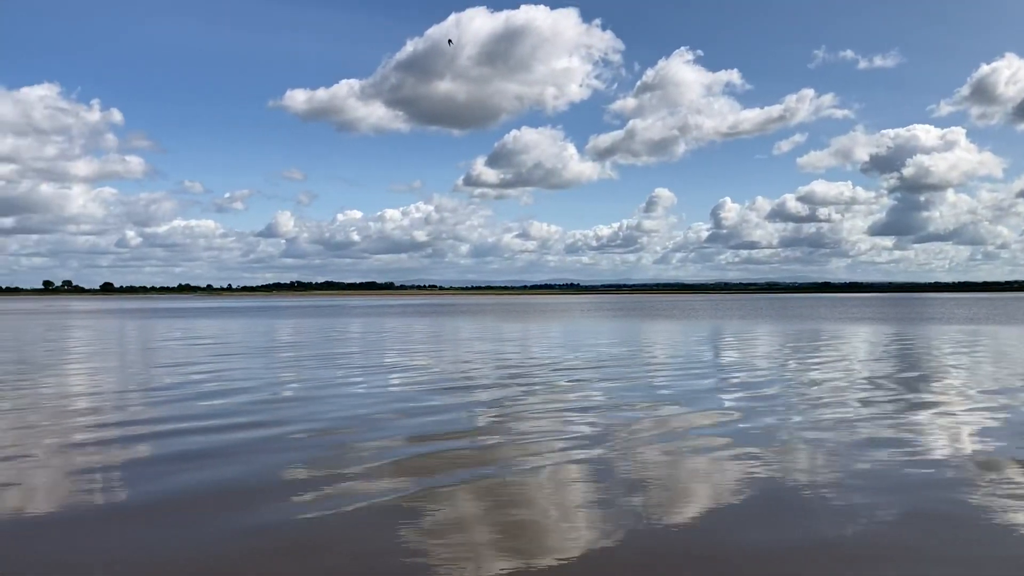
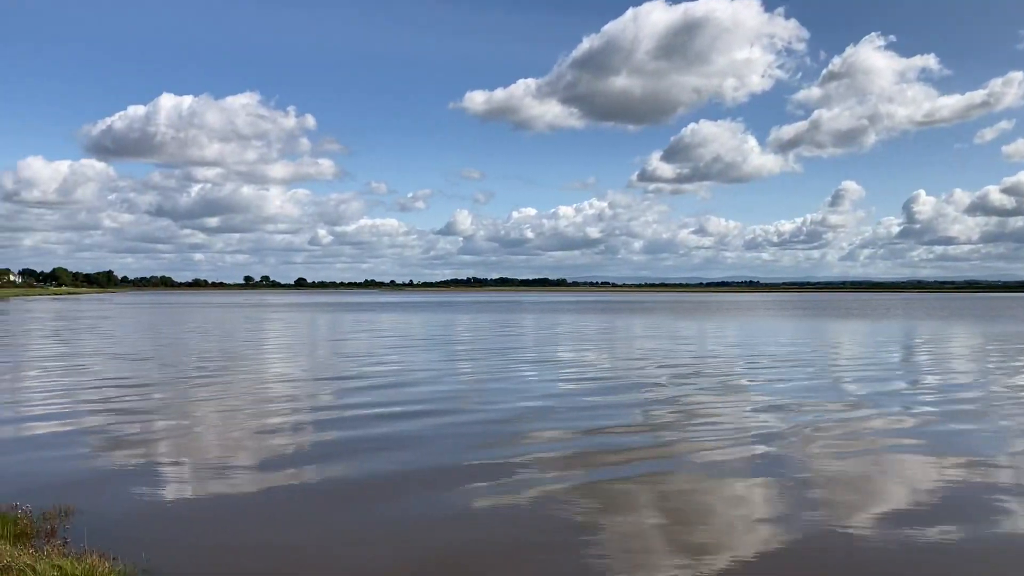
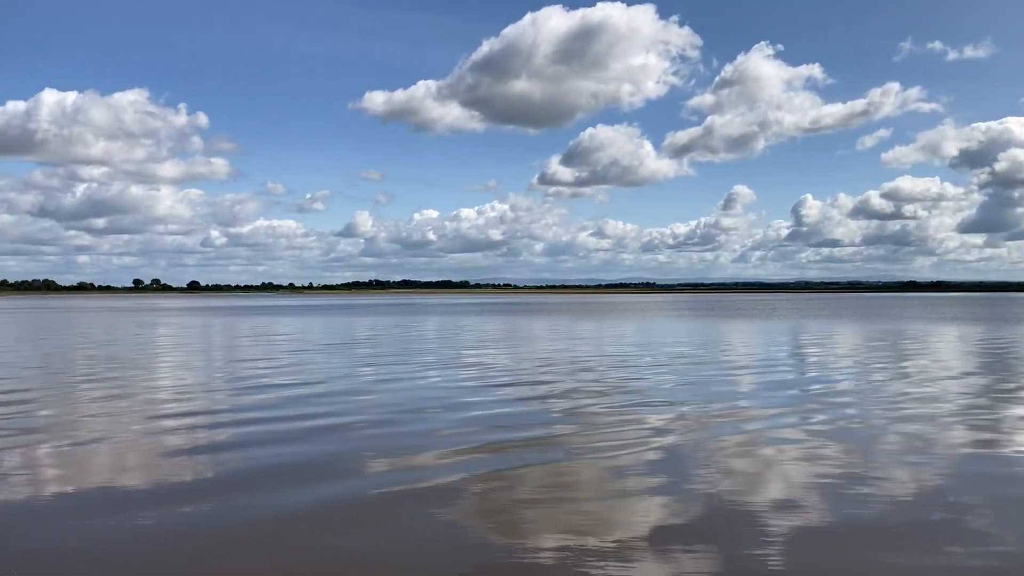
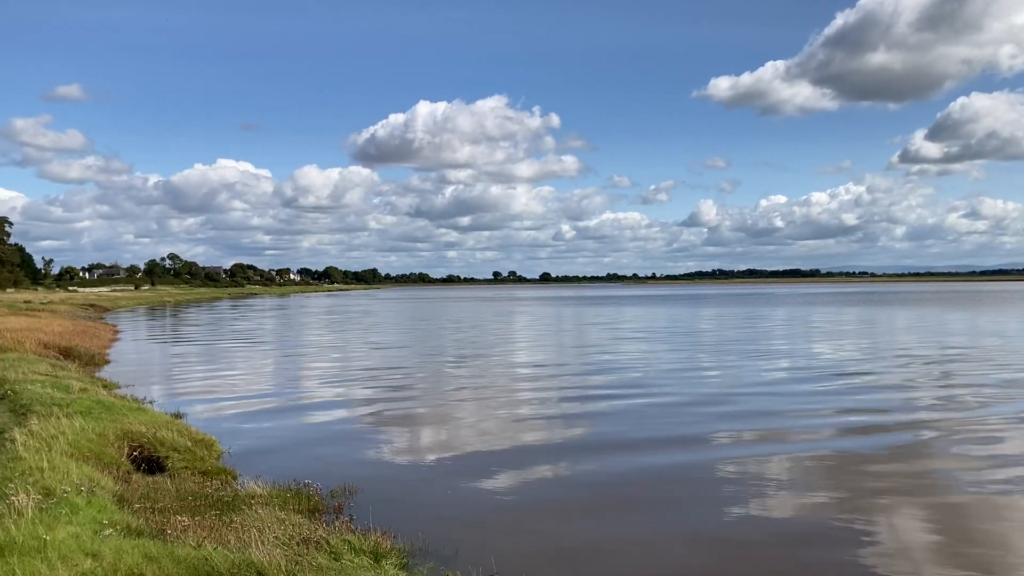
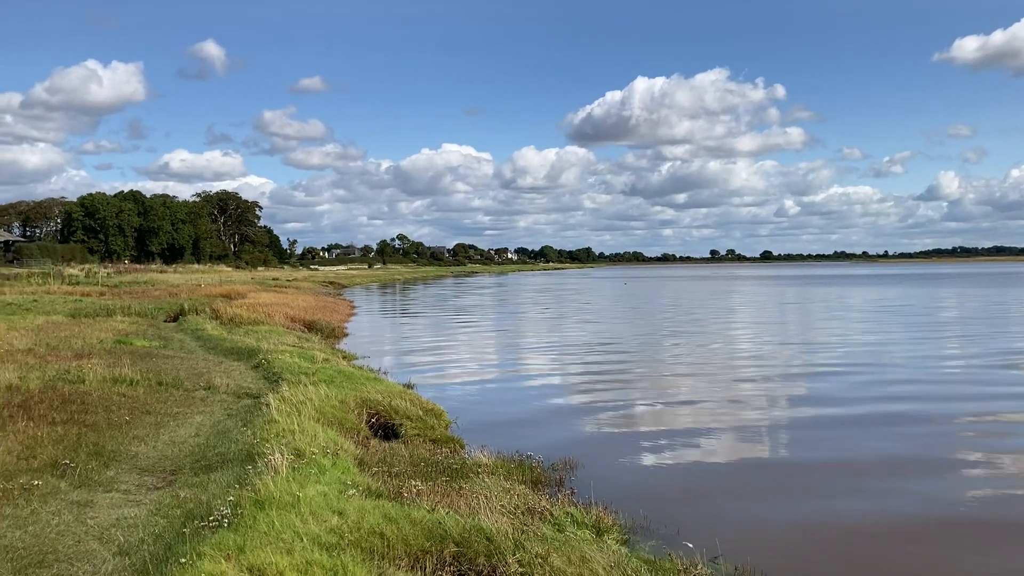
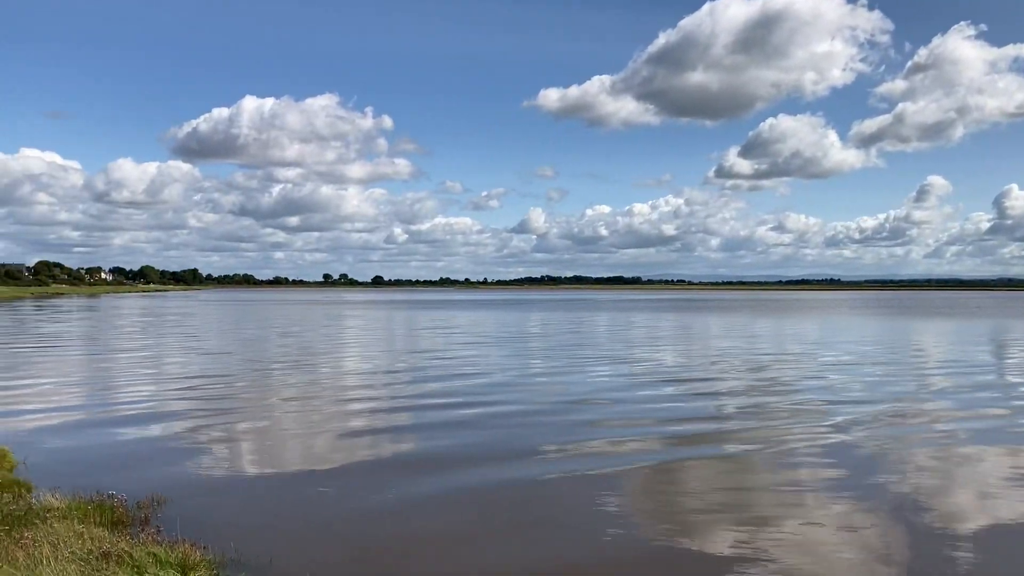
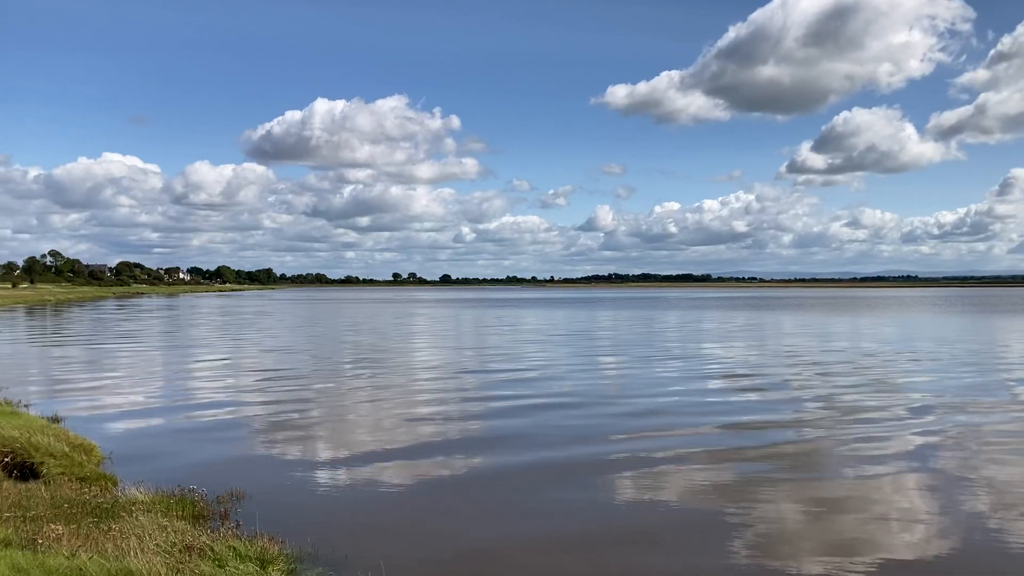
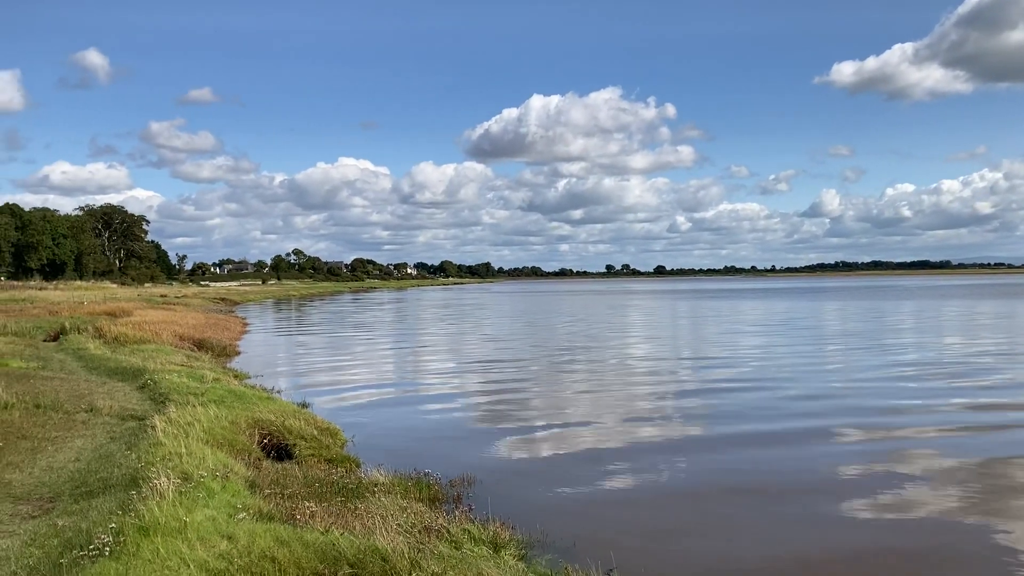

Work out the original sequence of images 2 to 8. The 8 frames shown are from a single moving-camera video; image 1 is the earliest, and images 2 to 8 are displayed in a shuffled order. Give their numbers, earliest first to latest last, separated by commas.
3, 2, 6, 7, 4, 8, 5
